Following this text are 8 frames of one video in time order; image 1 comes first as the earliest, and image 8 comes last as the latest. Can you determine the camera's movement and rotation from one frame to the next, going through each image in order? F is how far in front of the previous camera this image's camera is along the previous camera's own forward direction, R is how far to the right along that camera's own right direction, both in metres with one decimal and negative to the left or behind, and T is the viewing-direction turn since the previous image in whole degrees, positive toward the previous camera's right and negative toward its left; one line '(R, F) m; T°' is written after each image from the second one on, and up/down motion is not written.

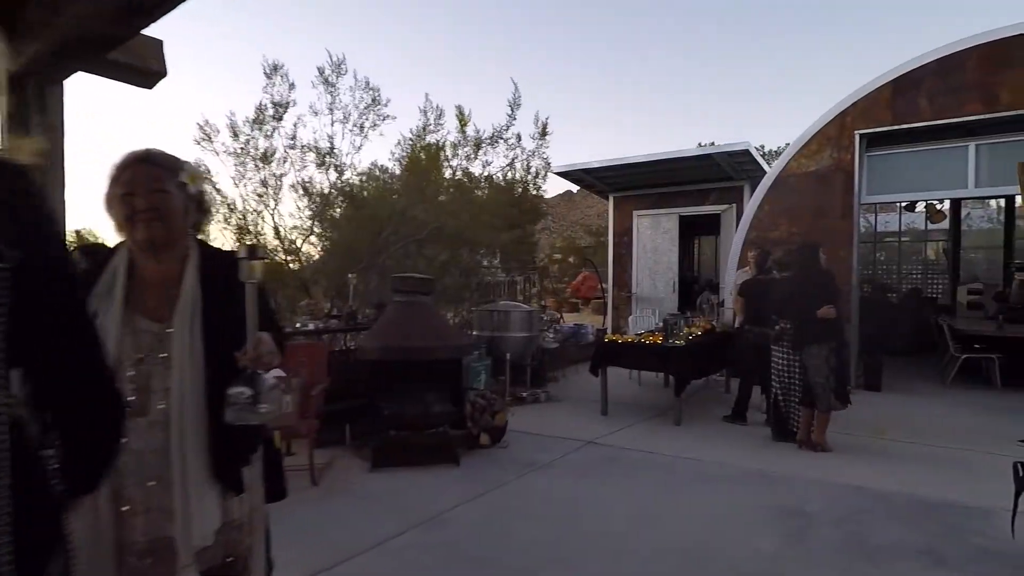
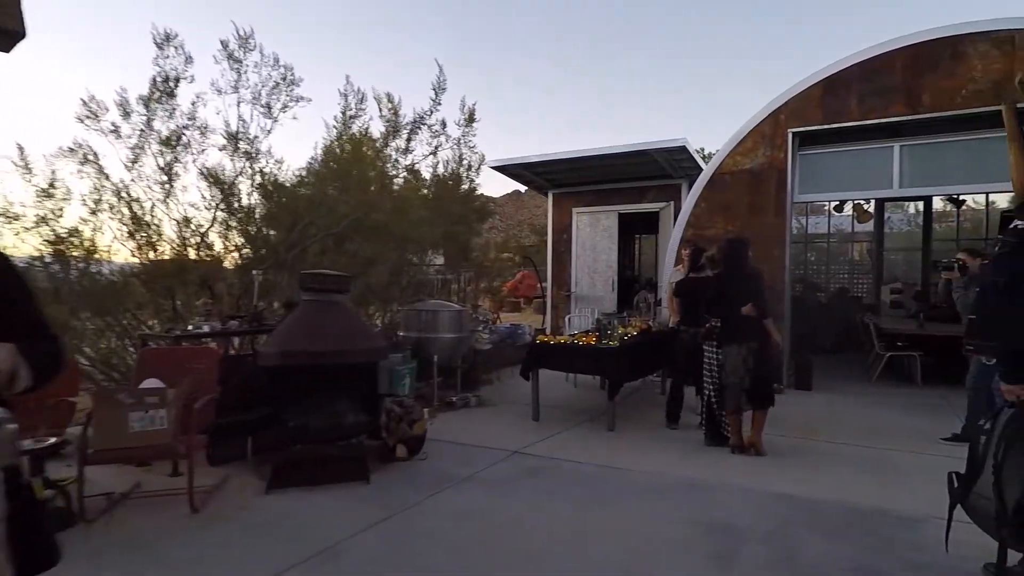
(+0.2, +0.4) m; +5°
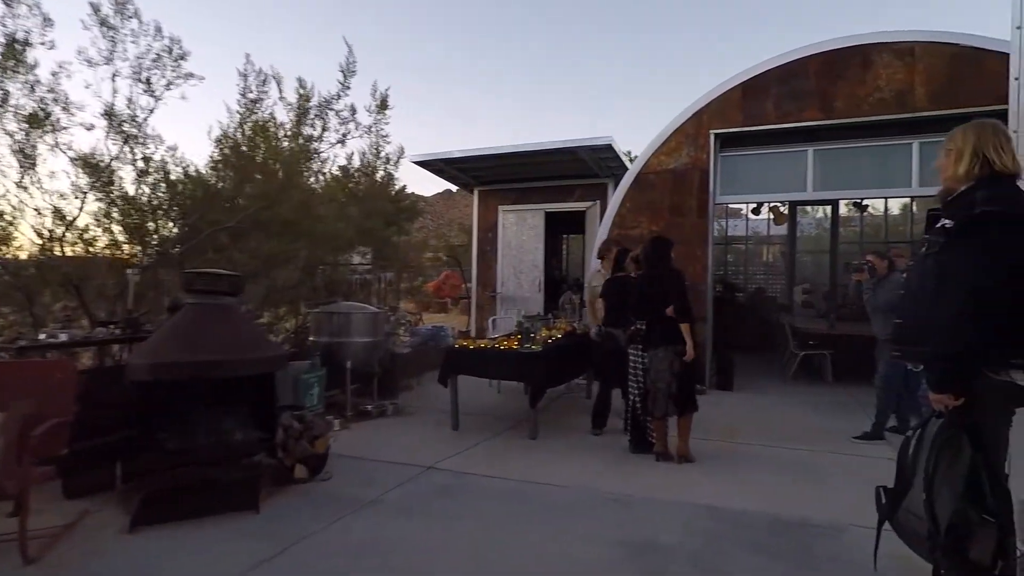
(+0.1, +0.3) m; +7°
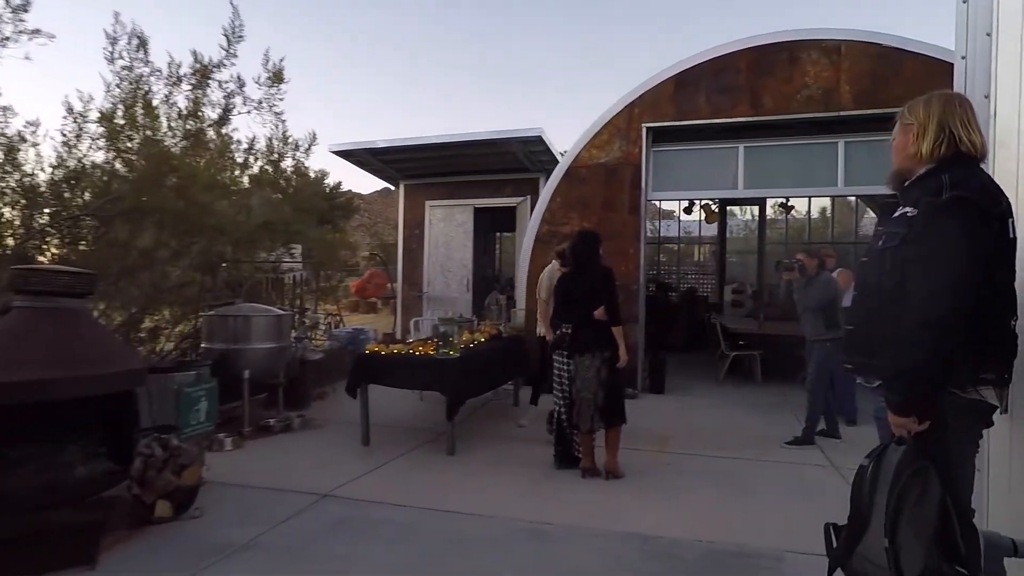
(+0.2, +0.5) m; +6°
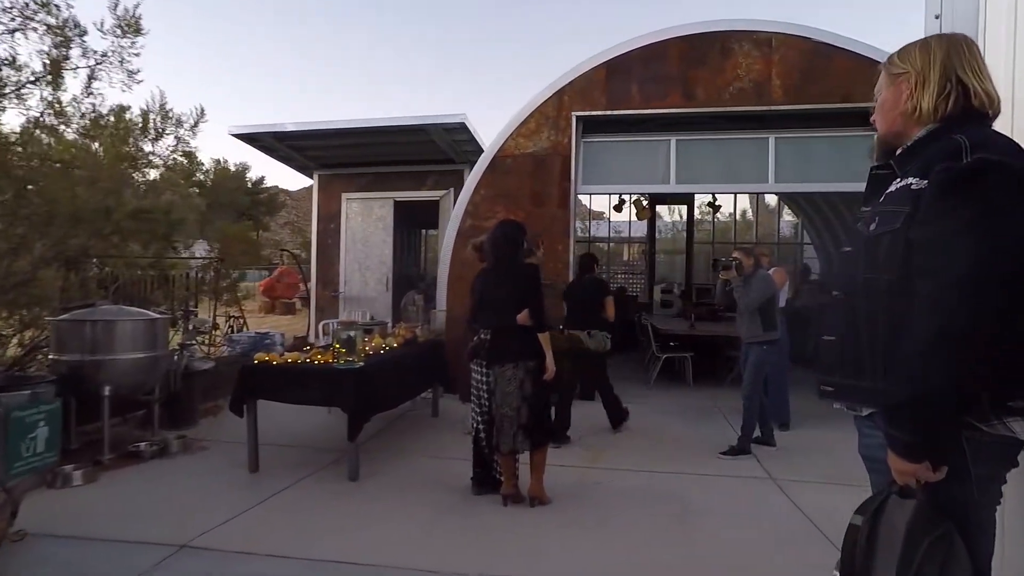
(+0.2, +0.6) m; +7°
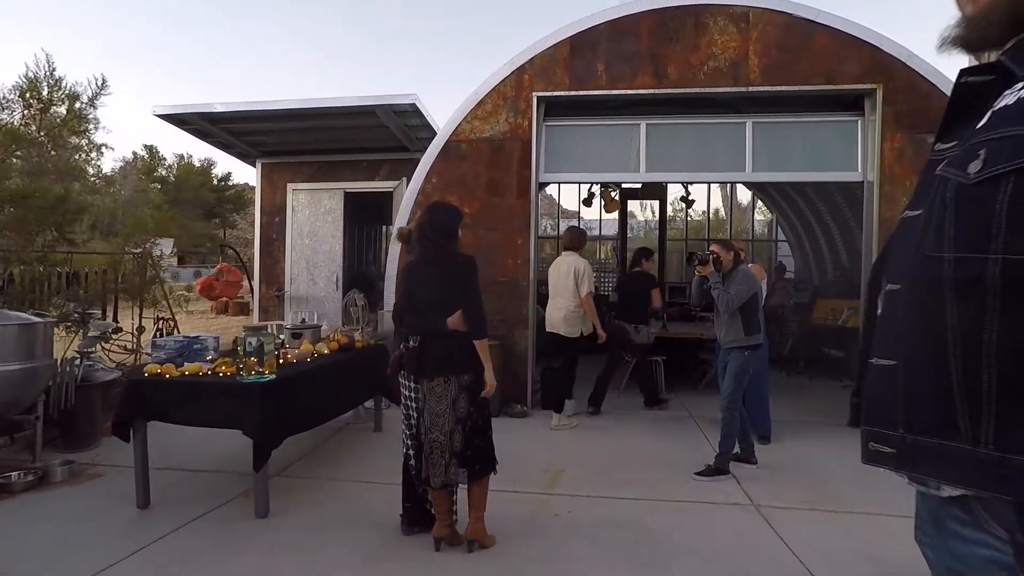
(+0.2, +0.7) m; +2°
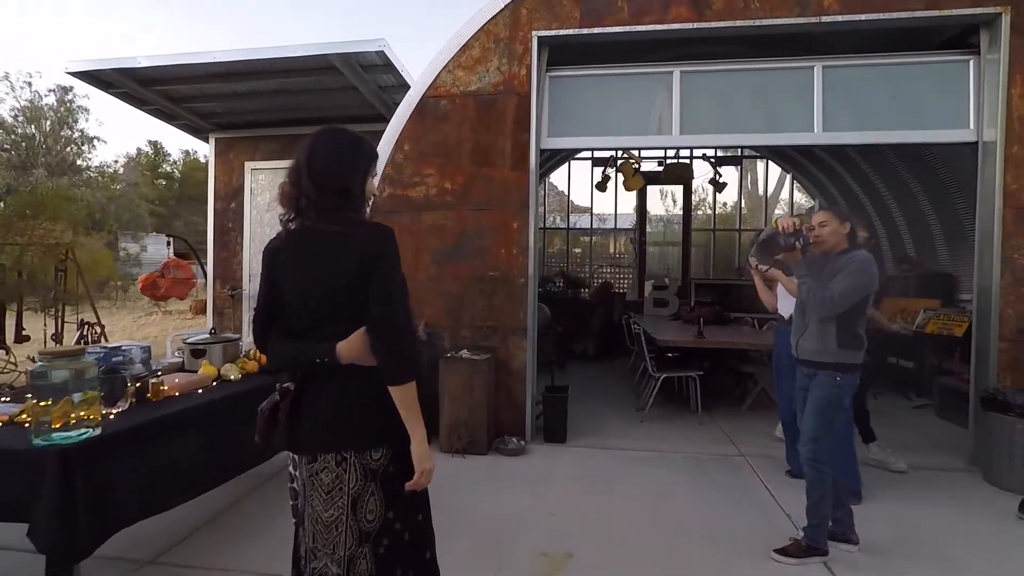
(+0.2, +1.5) m; -1°
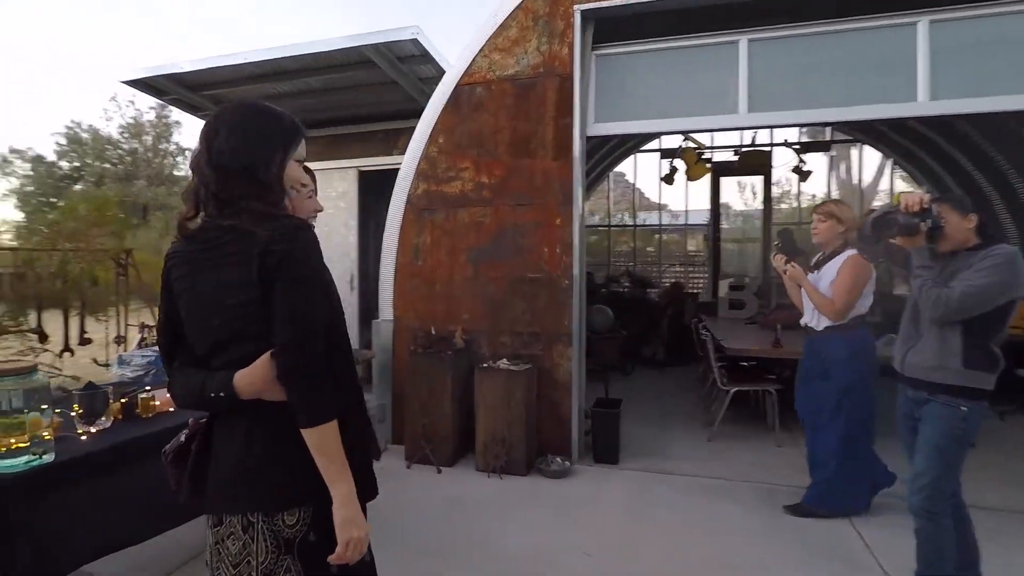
(+0.3, +0.5) m; -8°
